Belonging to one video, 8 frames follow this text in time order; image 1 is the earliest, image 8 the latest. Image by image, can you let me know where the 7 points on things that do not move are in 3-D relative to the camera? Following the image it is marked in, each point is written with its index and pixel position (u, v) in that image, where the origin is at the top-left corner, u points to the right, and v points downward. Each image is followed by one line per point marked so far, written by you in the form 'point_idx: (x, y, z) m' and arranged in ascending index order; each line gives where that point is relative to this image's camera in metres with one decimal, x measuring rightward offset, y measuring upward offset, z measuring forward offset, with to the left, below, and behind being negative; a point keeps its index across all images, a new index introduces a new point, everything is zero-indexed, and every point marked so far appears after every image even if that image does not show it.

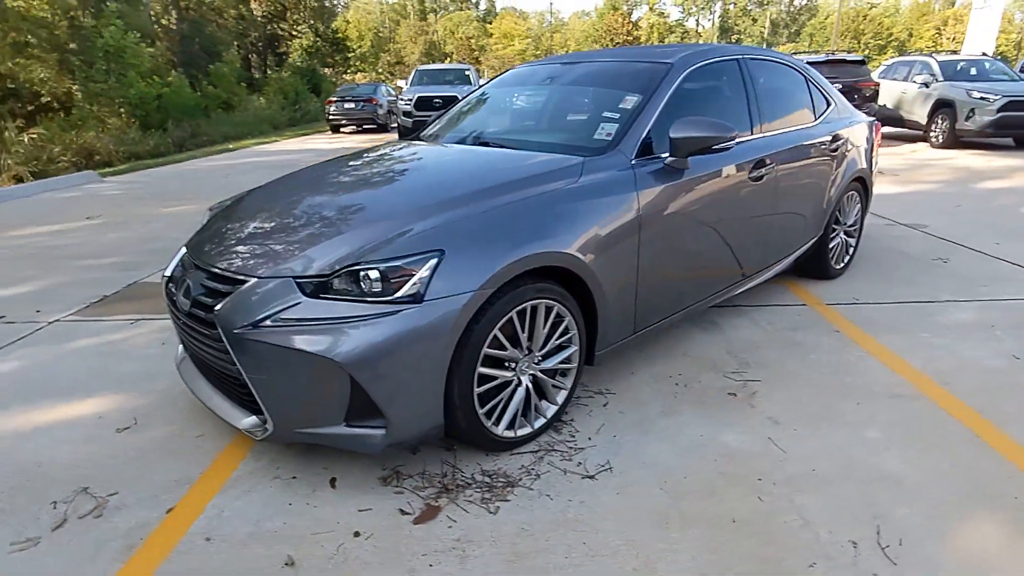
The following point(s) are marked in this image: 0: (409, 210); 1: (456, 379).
0: (-0.4, +0.3, +2.9) m
1: (-0.2, -0.4, +2.7) m
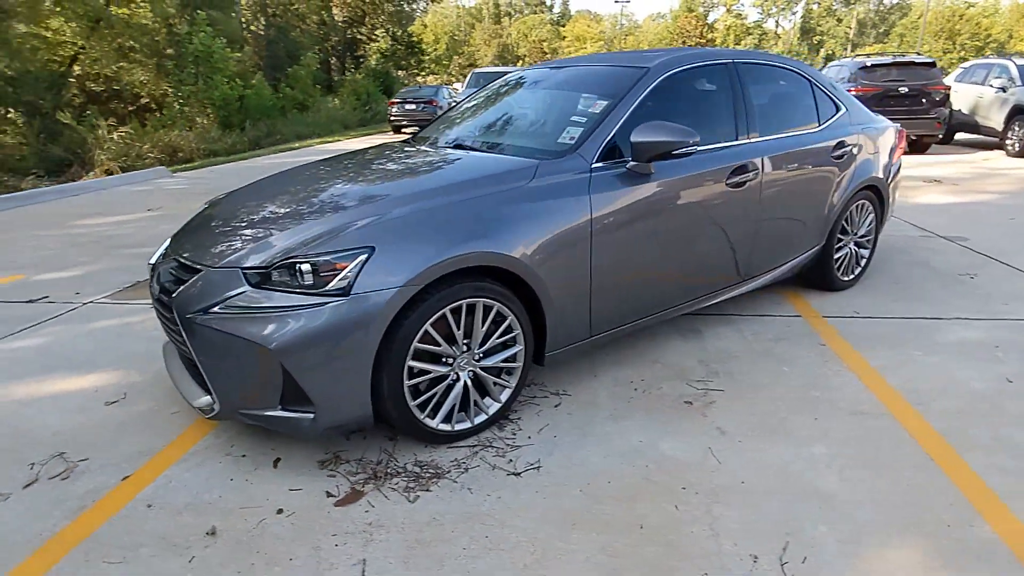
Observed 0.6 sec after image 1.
0: (-0.7, +0.4, +3.0) m
1: (-0.6, -0.4, +2.9) m
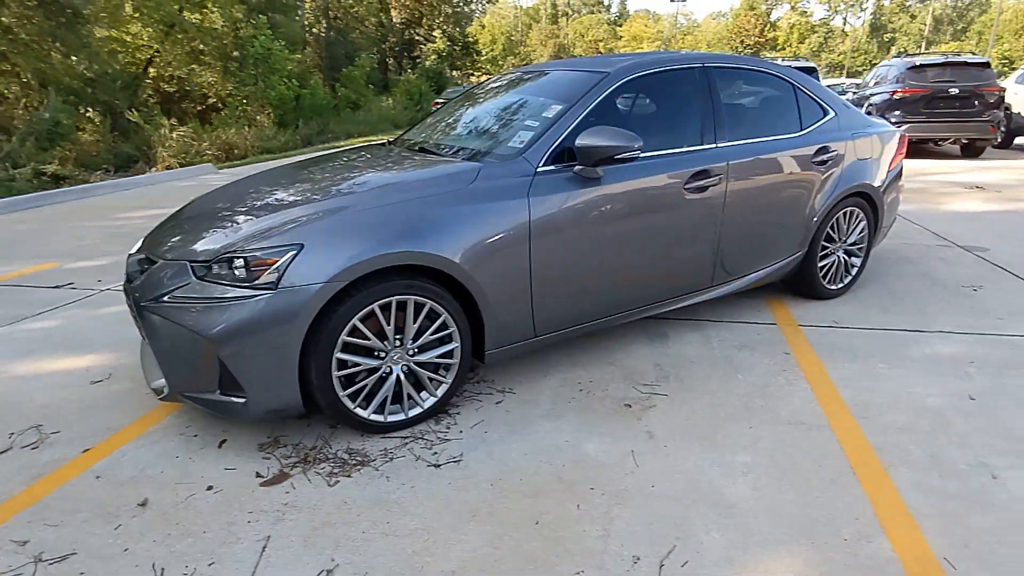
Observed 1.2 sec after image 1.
0: (-1.0, +0.4, +3.2) m
1: (-0.9, -0.3, +3.0) m
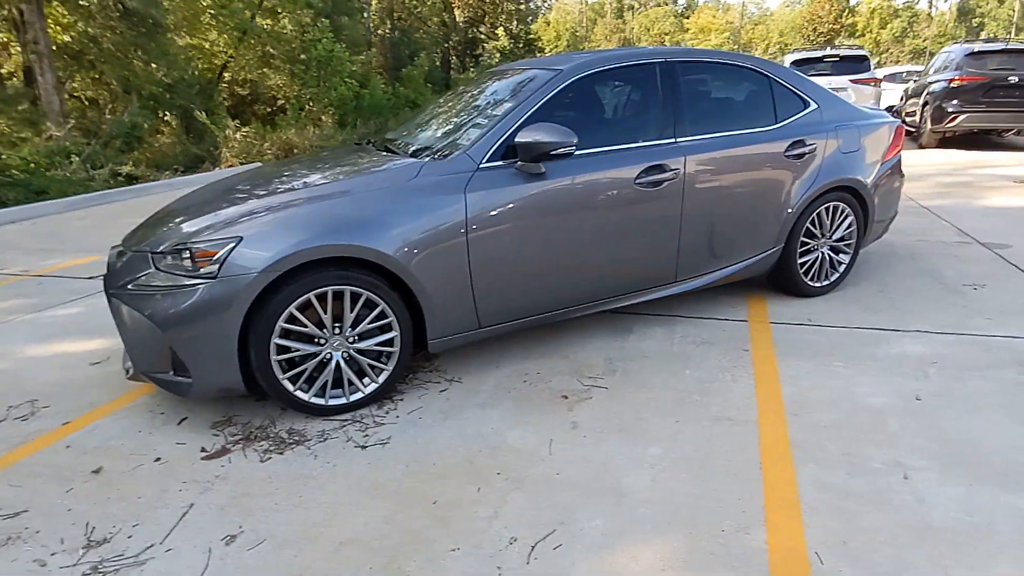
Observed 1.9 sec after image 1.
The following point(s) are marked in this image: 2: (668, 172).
0: (-1.4, +0.4, +3.4) m
1: (-1.3, -0.3, +3.3) m
2: (+1.0, +0.7, +4.0) m
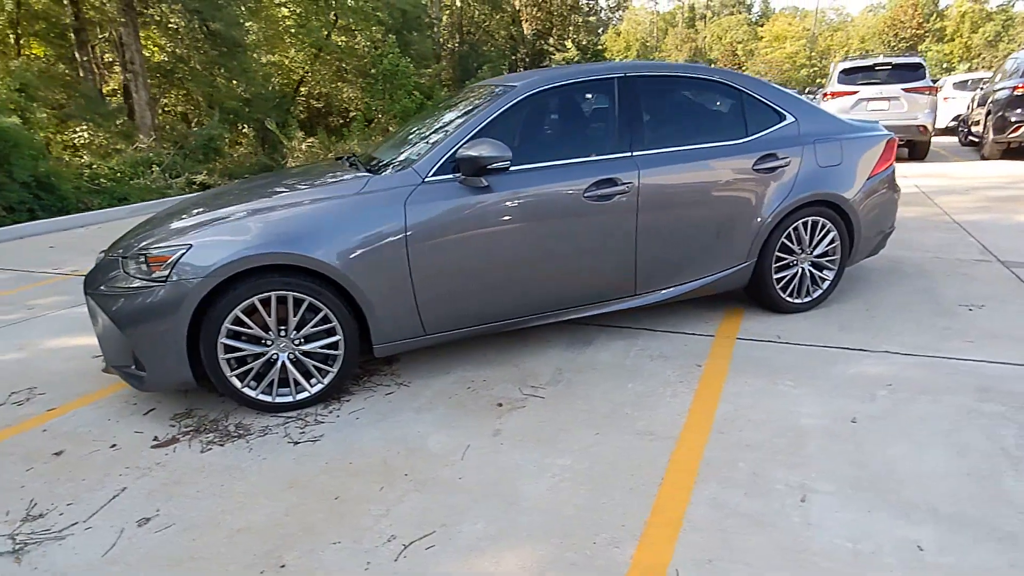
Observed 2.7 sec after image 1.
0: (-1.7, +0.4, +3.7) m
1: (-1.7, -0.3, +3.5) m
2: (+0.7, +0.6, +4.0) m
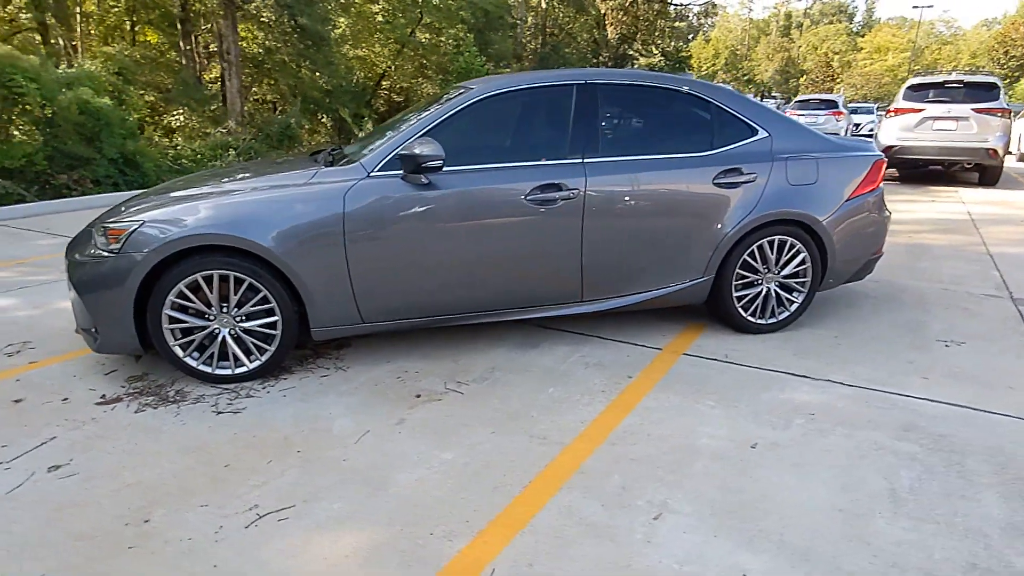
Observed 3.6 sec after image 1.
0: (-2.1, +0.6, +4.0) m
1: (-2.1, -0.1, +3.8) m
2: (+0.3, +0.6, +4.0) m
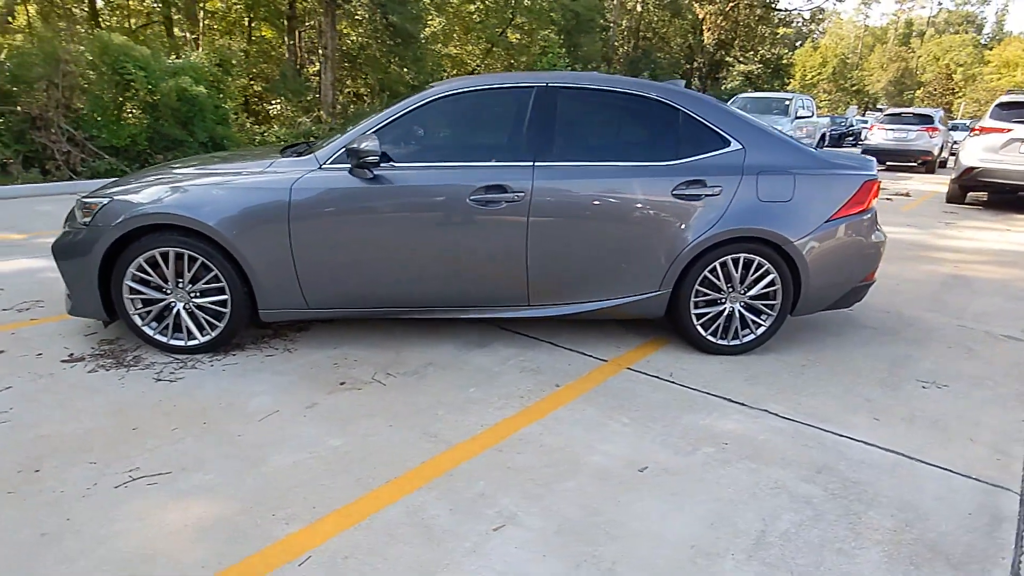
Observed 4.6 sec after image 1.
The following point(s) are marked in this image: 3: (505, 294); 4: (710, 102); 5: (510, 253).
0: (-2.4, +0.8, +4.2) m
1: (-2.5, 0.0, +4.1) m
2: (0.0, +0.6, +4.0) m
3: (0.0, 0.0, +4.2) m
4: (+1.3, +1.2, +4.2) m
5: (0.0, +0.2, +4.1) m
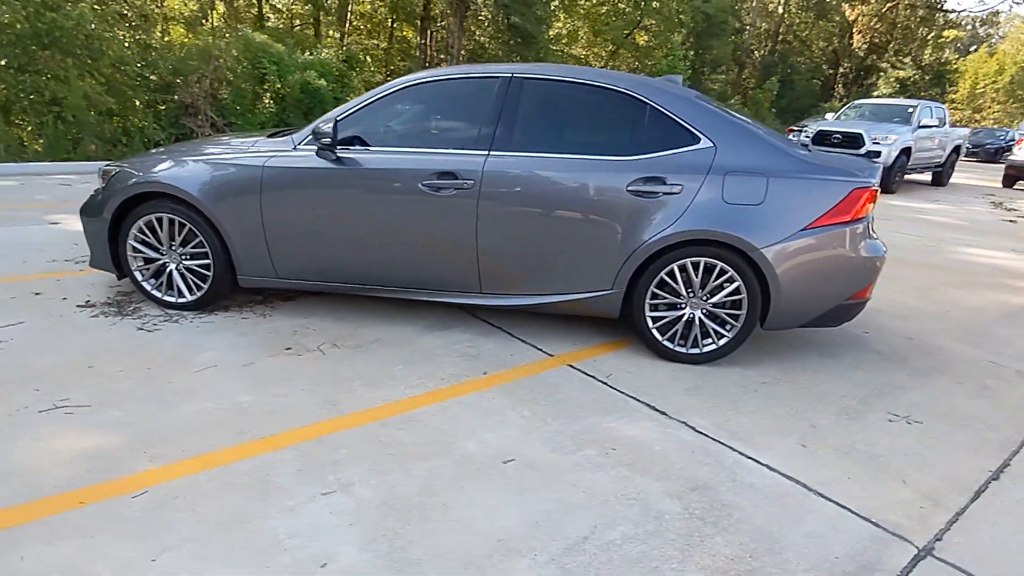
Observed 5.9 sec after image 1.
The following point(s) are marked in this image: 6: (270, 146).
0: (-2.5, +1.0, +4.7) m
1: (-2.8, +0.3, +4.6) m
2: (-0.3, +0.7, +4.0) m
3: (-0.3, +0.1, +4.2) m
4: (+1.1, +1.2, +4.0) m
5: (-0.3, +0.3, +4.1) m
6: (-1.6, +1.0, +4.3) m
